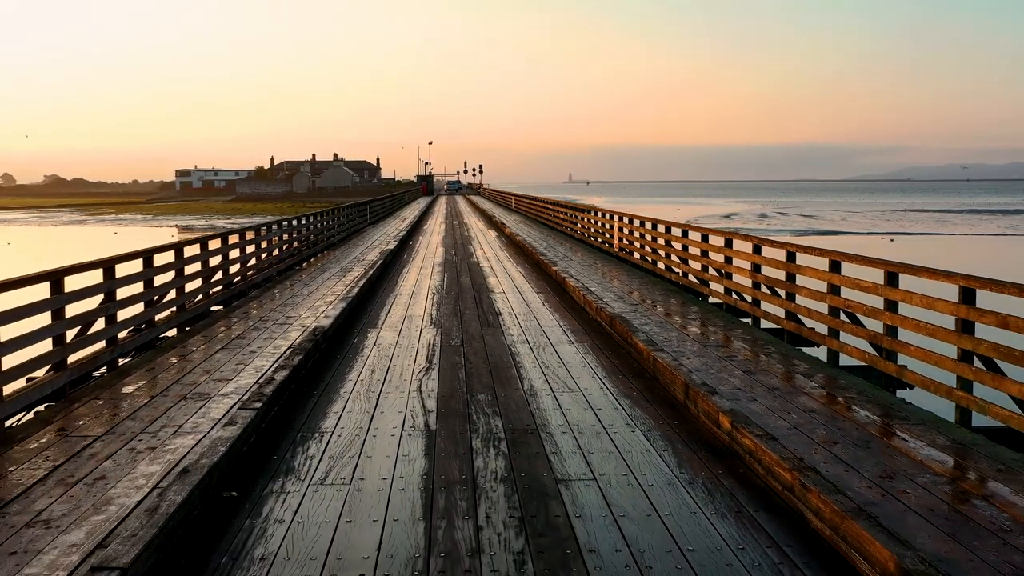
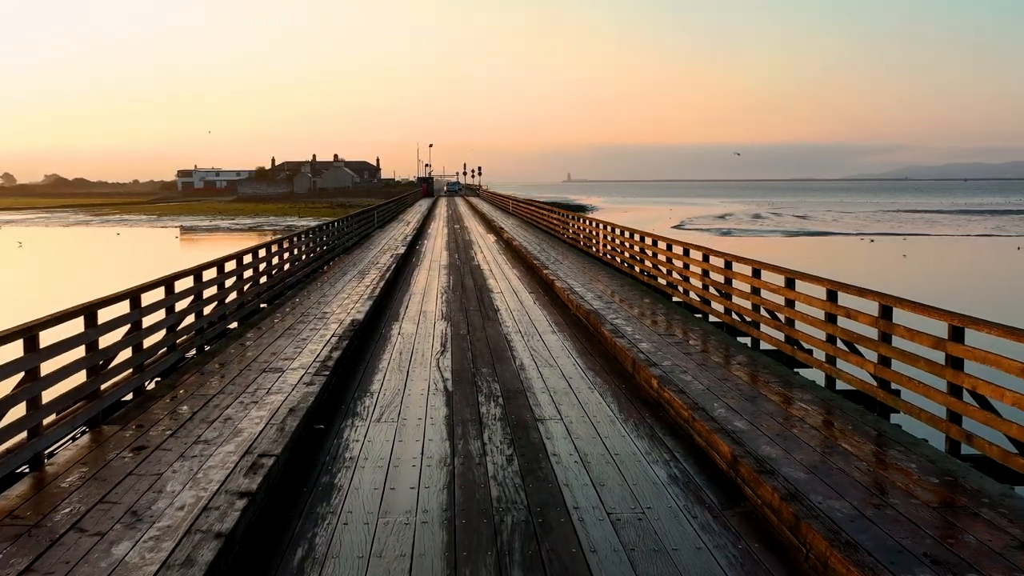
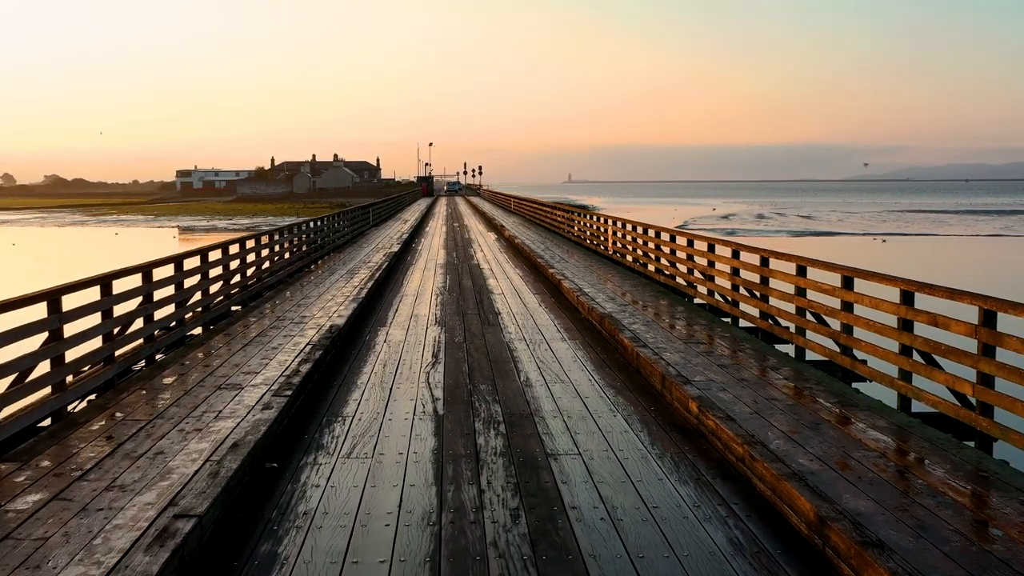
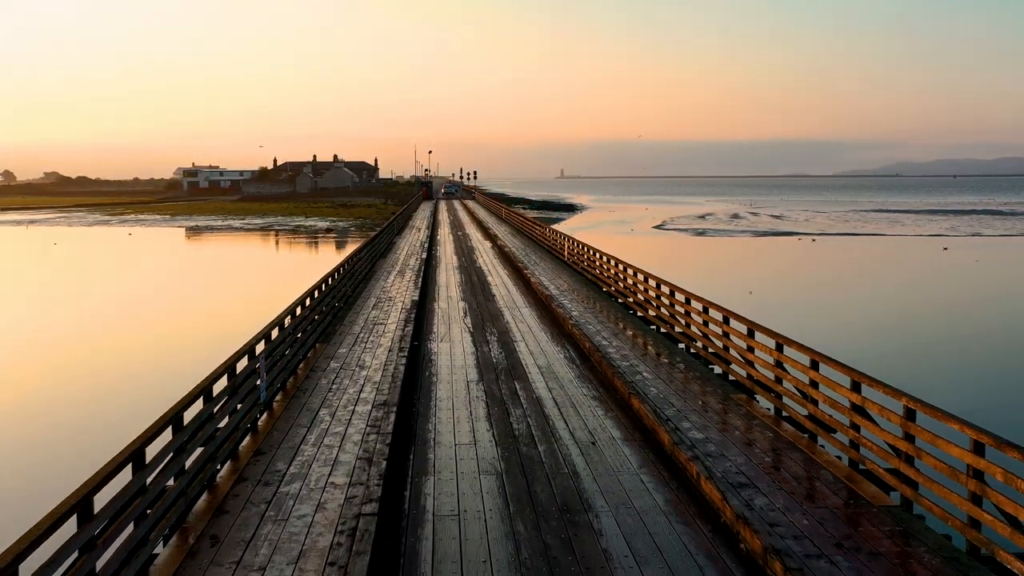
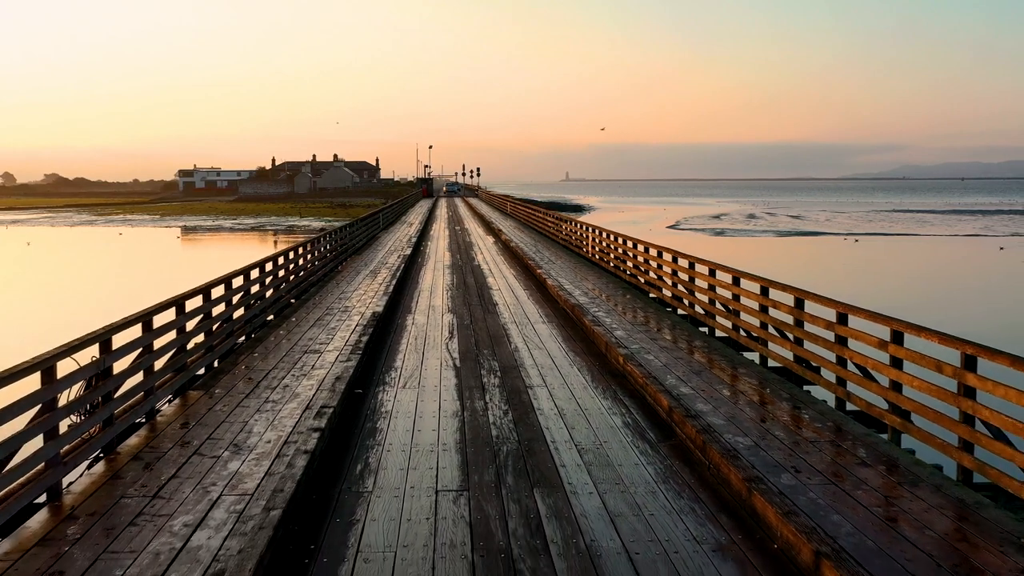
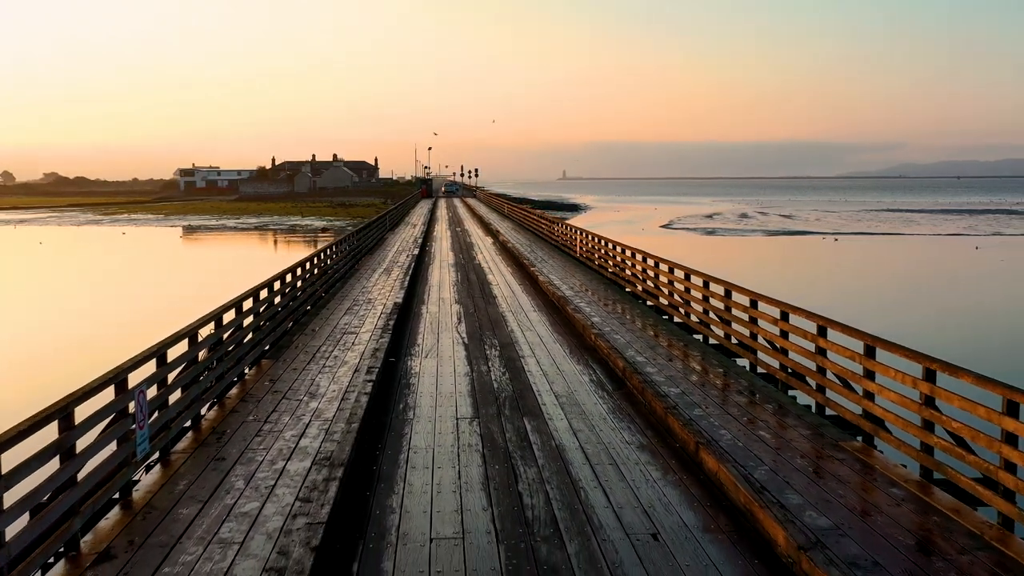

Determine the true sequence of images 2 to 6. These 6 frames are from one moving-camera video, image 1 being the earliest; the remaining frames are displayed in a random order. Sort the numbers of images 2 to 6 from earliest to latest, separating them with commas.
3, 2, 5, 6, 4
